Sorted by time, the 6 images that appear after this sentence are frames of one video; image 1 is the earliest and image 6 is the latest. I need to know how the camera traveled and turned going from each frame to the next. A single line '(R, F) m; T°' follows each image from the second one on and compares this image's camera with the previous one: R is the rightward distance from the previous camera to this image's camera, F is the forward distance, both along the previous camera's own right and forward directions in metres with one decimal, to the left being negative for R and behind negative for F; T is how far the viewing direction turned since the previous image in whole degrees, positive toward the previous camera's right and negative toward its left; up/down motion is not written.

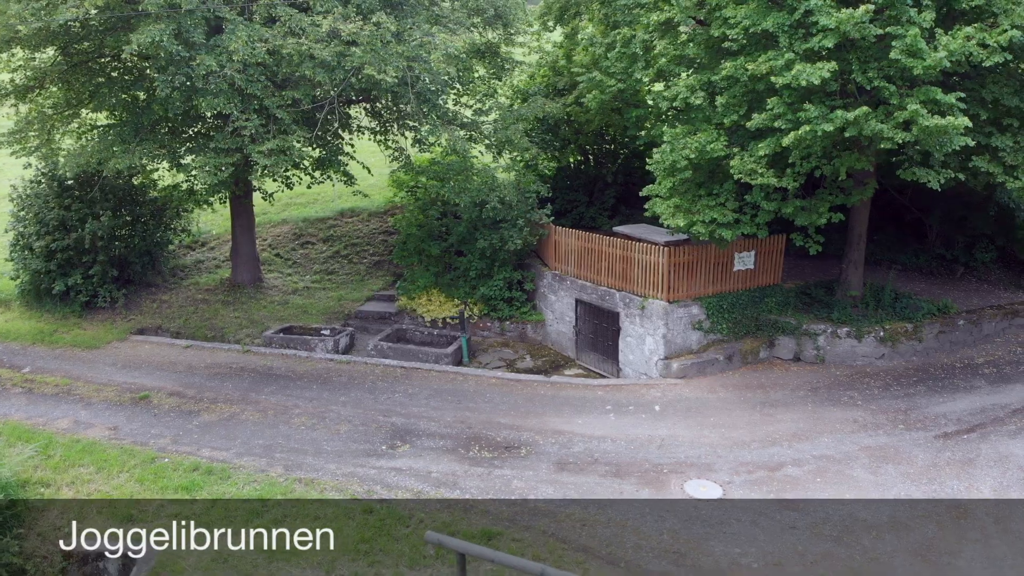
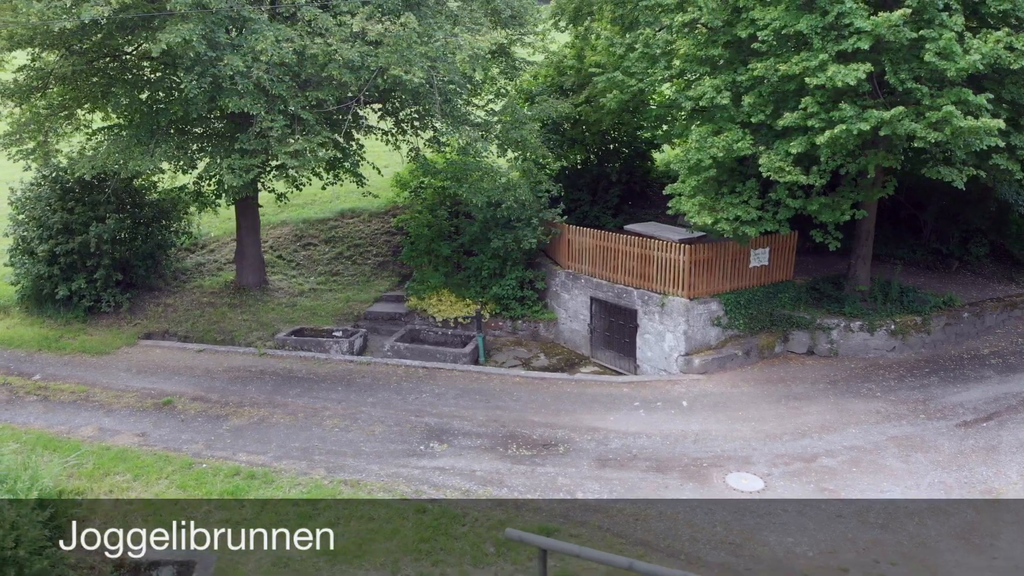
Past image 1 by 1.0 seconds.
(-1.0, -0.1) m; +3°
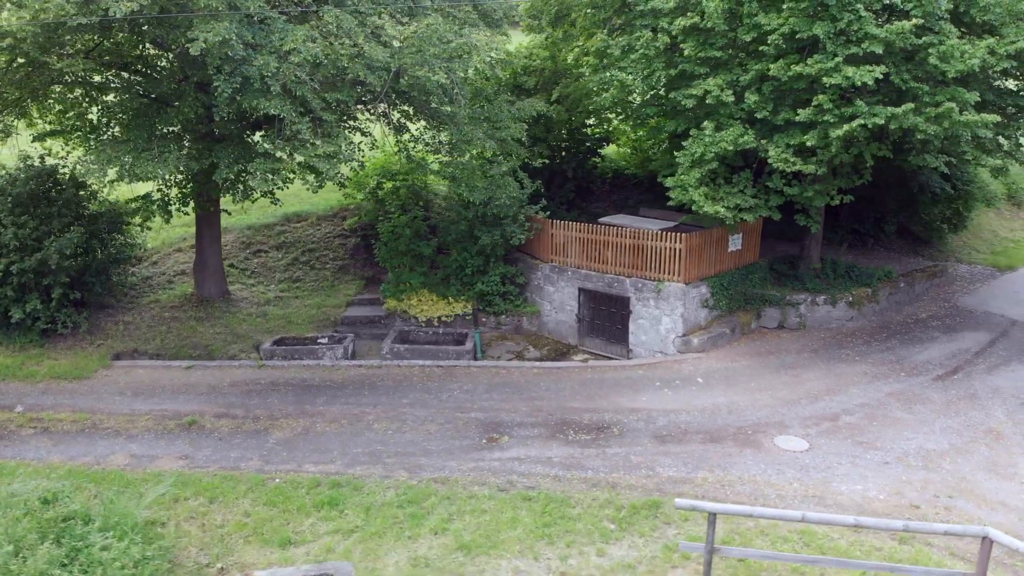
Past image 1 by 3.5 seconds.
(-2.9, 0.0) m; +12°
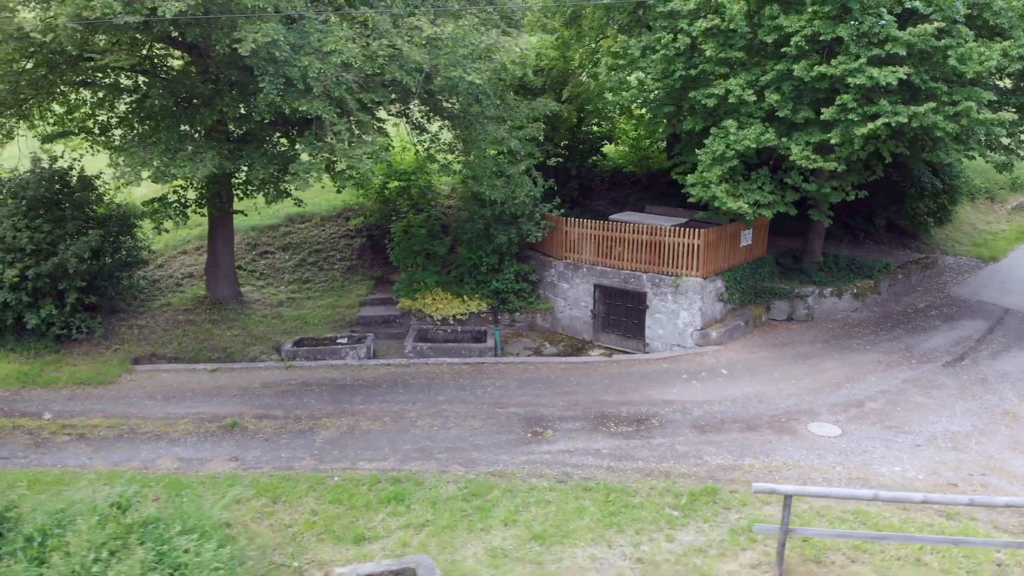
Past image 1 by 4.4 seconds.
(-1.2, -0.2) m; +3°
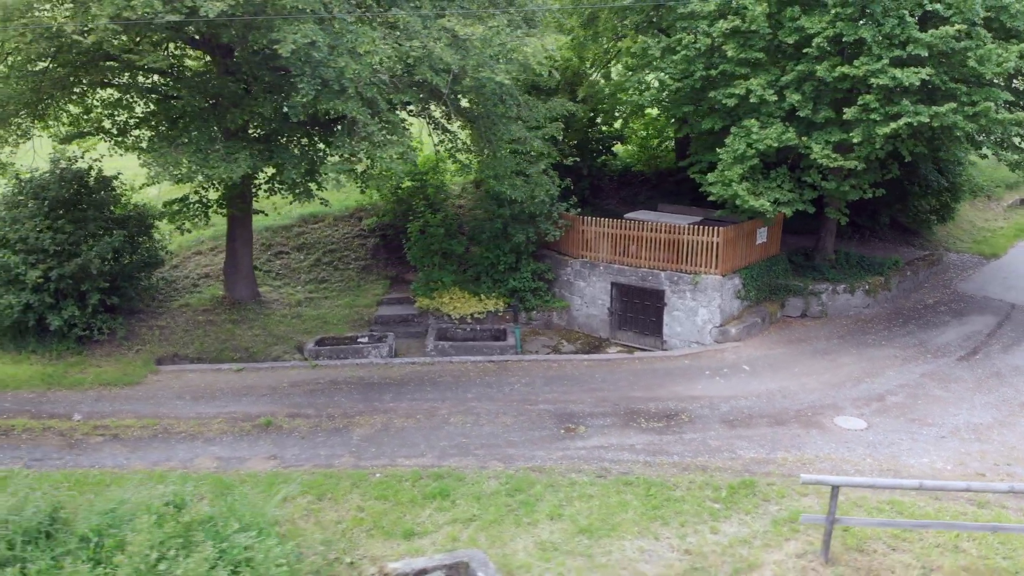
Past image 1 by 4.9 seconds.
(-0.7, -0.1) m; +1°
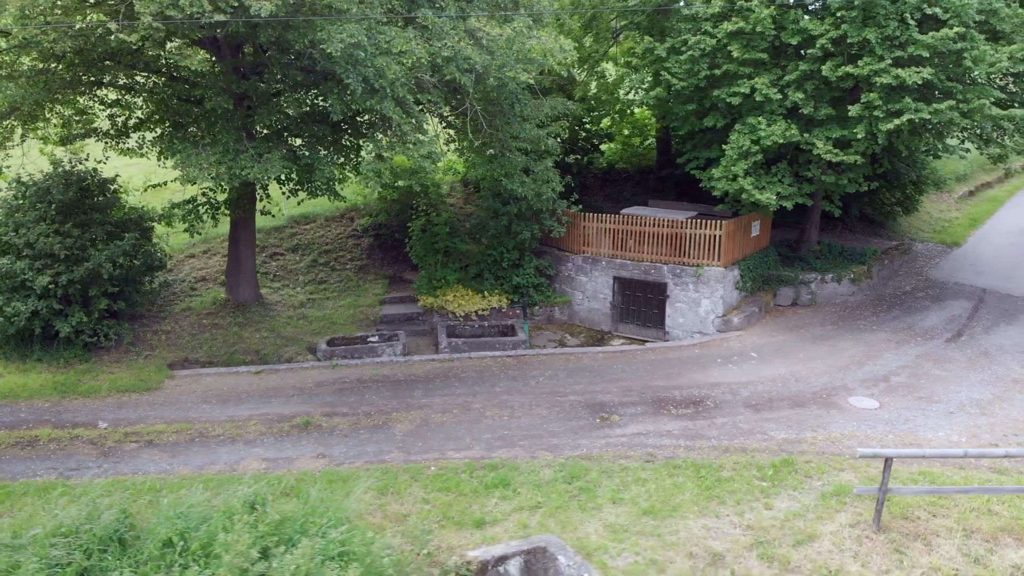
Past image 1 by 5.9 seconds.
(-1.4, -0.2) m; +5°
